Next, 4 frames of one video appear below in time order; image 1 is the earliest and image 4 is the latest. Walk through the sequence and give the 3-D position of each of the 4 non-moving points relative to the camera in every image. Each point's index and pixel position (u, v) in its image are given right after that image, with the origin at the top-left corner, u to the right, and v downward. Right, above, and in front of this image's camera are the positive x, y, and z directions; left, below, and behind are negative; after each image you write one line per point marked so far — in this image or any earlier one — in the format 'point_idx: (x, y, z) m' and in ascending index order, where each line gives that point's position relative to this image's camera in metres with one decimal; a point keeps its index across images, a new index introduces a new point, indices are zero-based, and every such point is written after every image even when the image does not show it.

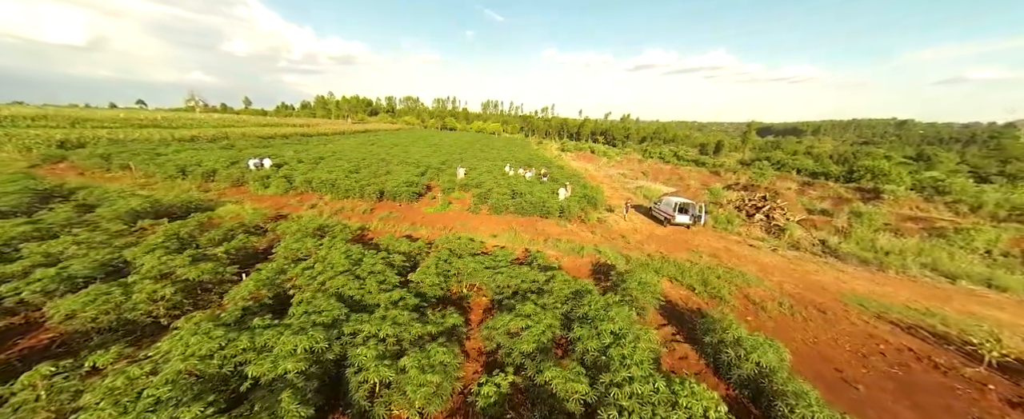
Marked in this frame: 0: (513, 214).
0: (+0.1, -0.2, +15.3) m
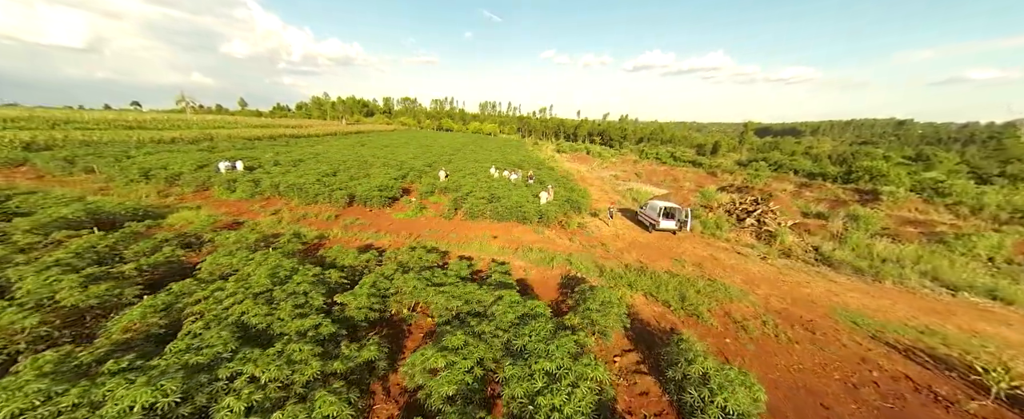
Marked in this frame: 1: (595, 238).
0: (-1.1, -0.5, +14.5) m
1: (+4.1, -1.4, +13.9) m
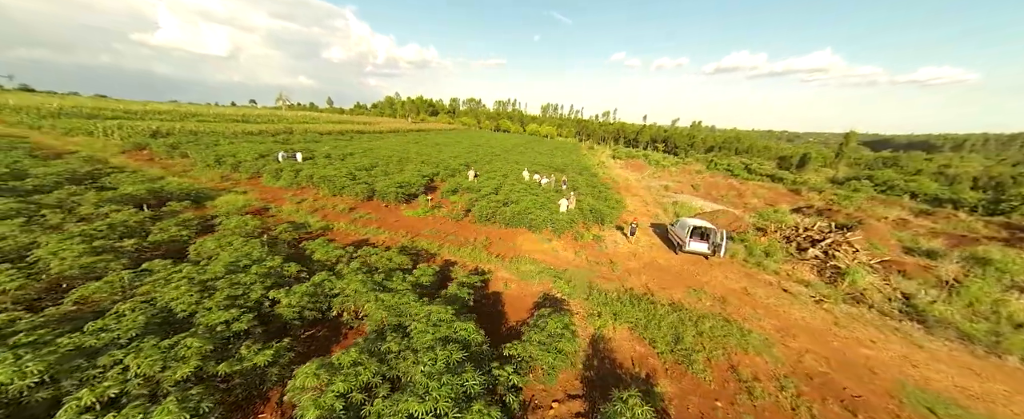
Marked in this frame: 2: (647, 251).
0: (-0.8, -0.7, +14.0) m
1: (+4.1, -2.0, +12.5) m
2: (+6.4, -2.0, +13.3) m
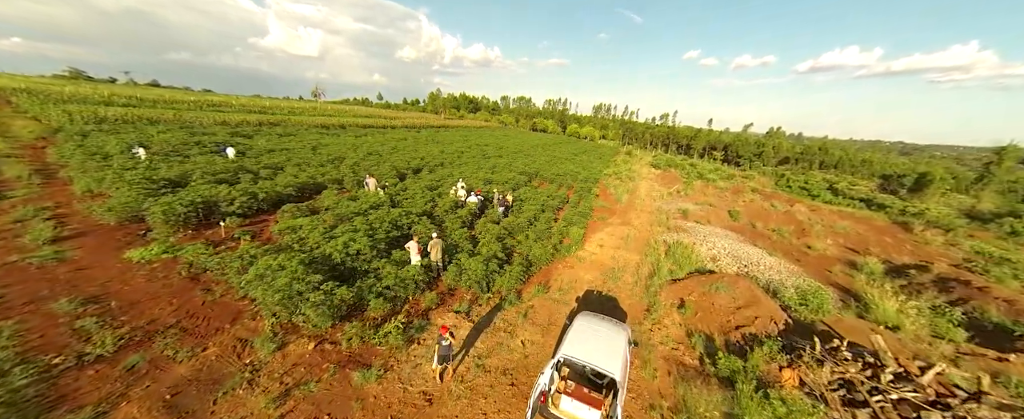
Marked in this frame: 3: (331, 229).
0: (-7.7, -2.2, +8.0) m
1: (-3.2, -3.8, +5.7) m
2: (-0.8, -4.0, +6.1) m
3: (-7.1, -0.7, +11.1) m
